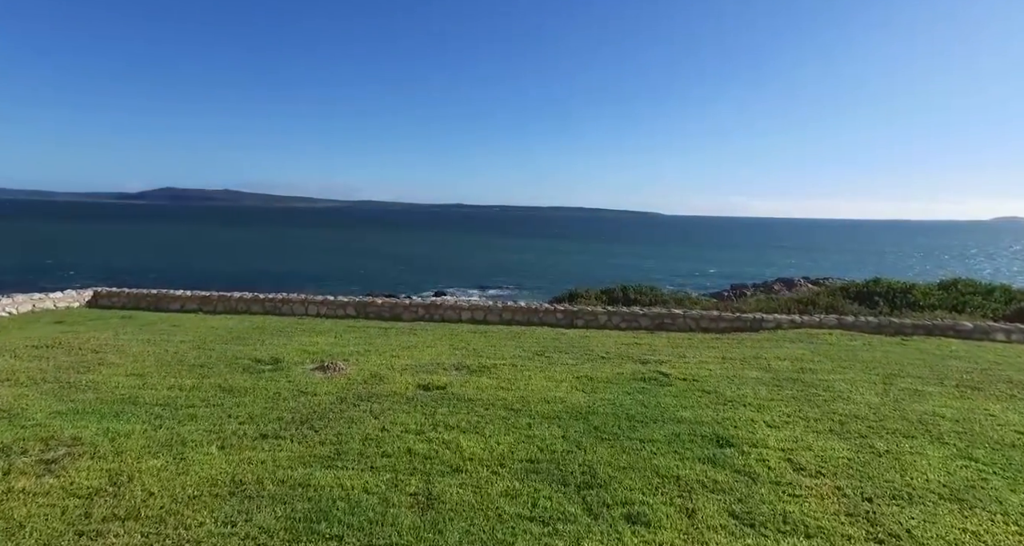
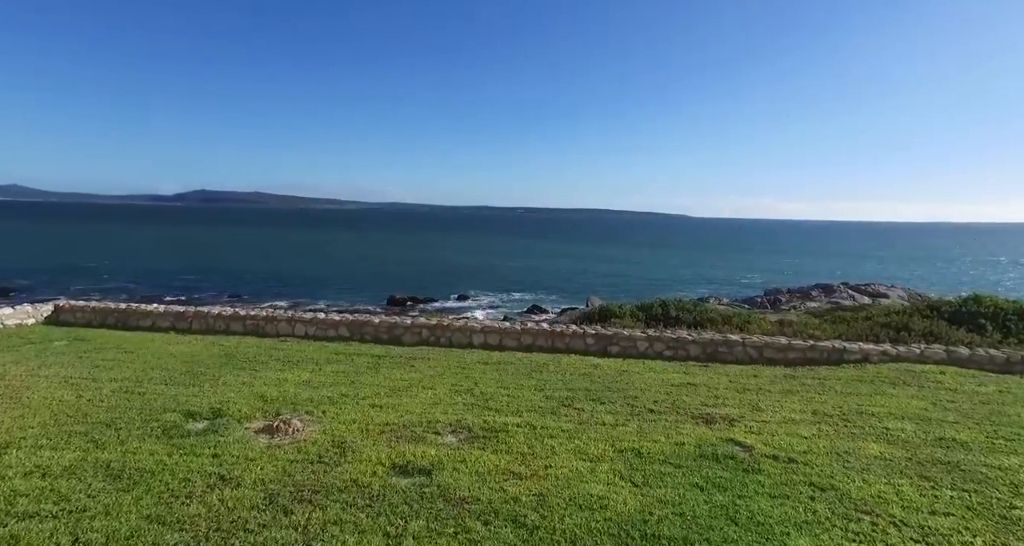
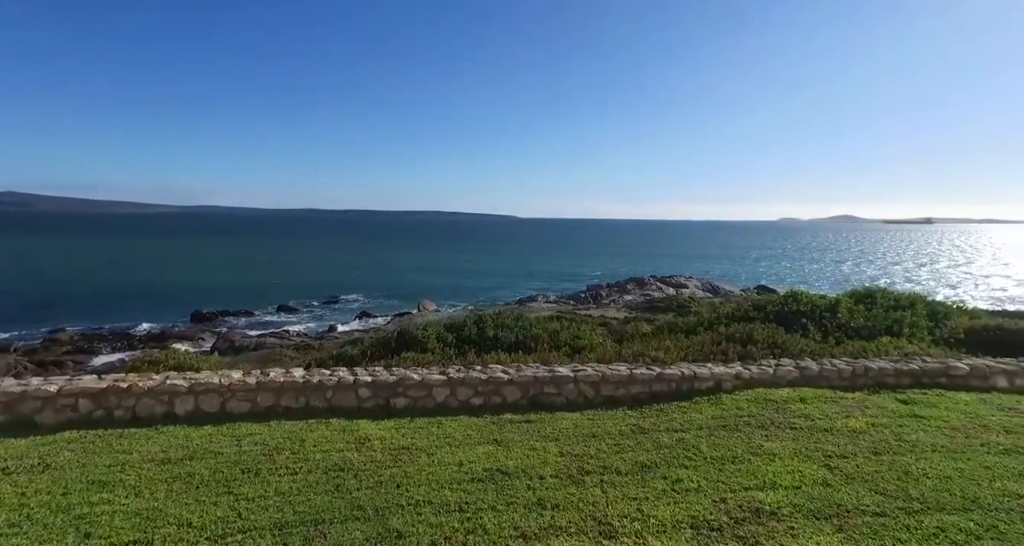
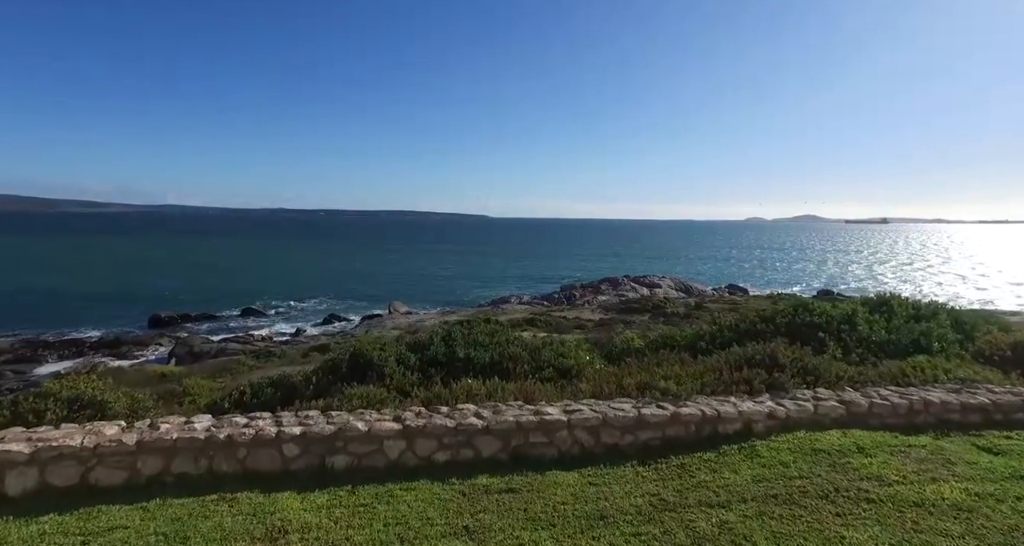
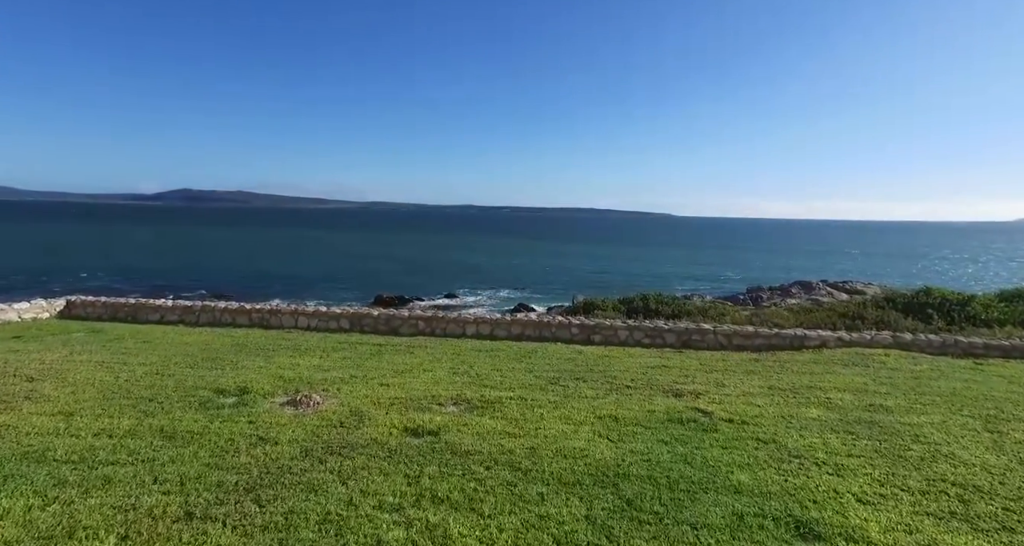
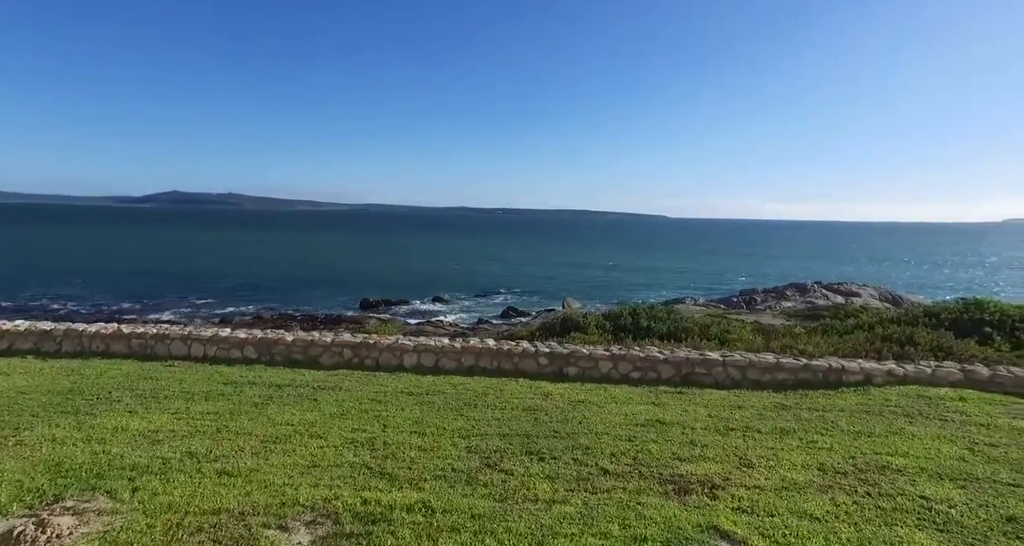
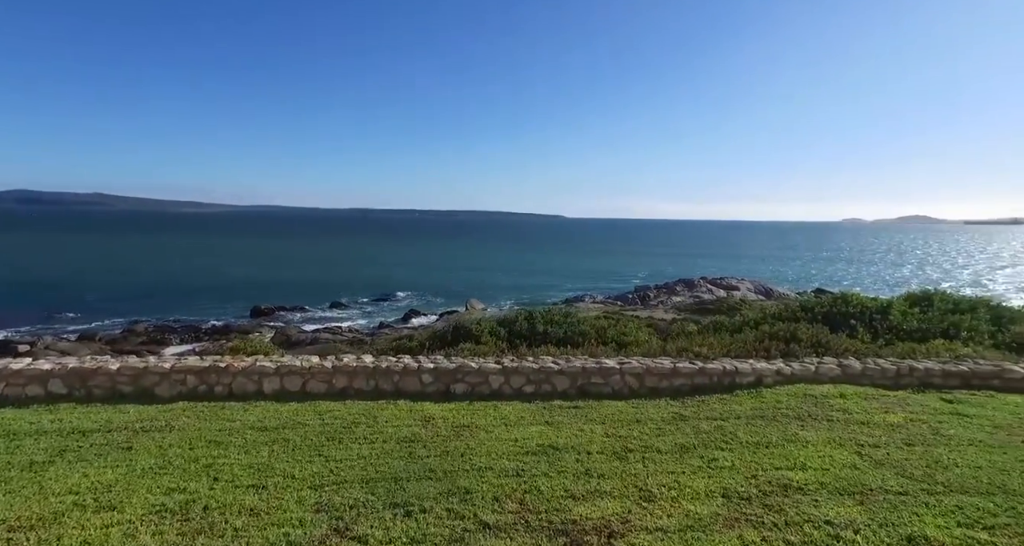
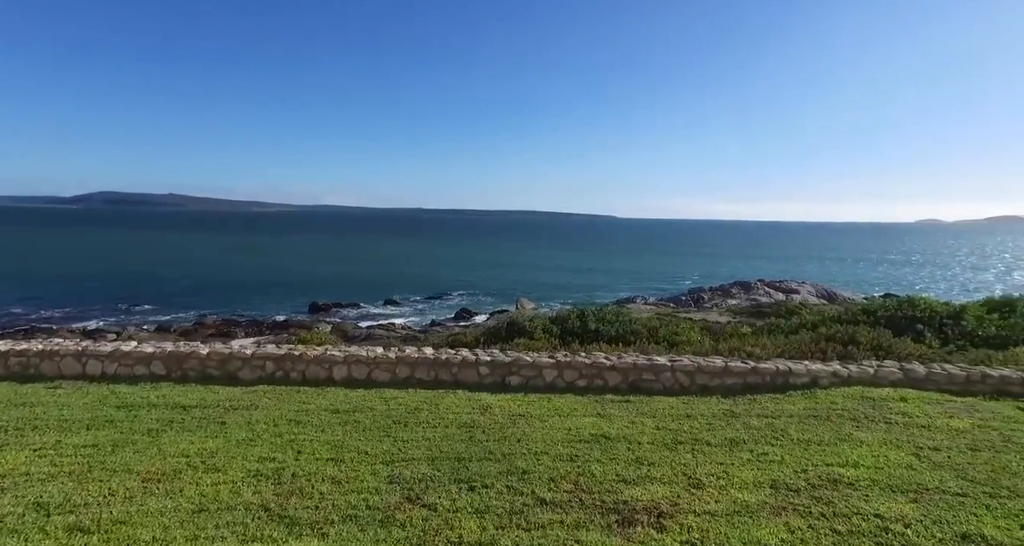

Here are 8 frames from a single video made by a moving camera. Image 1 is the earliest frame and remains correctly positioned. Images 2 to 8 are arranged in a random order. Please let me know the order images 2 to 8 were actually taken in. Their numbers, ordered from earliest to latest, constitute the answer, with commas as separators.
5, 2, 6, 8, 7, 3, 4
